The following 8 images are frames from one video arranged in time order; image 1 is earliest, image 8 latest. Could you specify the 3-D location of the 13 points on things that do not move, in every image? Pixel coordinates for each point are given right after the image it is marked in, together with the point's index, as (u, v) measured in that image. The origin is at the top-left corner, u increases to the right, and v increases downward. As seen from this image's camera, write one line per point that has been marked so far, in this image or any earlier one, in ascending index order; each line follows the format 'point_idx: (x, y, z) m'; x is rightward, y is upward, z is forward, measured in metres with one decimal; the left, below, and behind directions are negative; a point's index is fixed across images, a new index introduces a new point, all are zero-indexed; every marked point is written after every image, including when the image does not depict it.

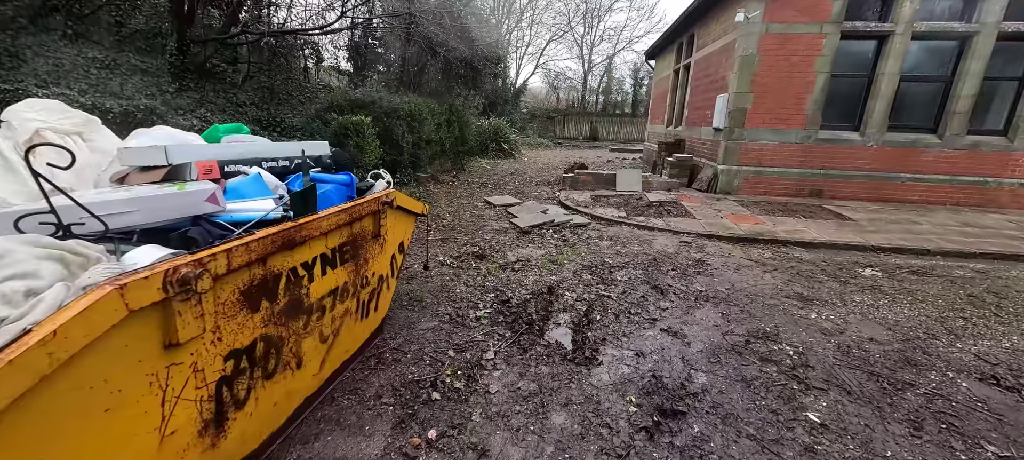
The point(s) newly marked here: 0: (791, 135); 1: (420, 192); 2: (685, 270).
0: (+5.1, +1.7, +7.3) m
1: (-1.8, +0.7, +7.7) m
2: (+1.7, -0.4, +4.0) m
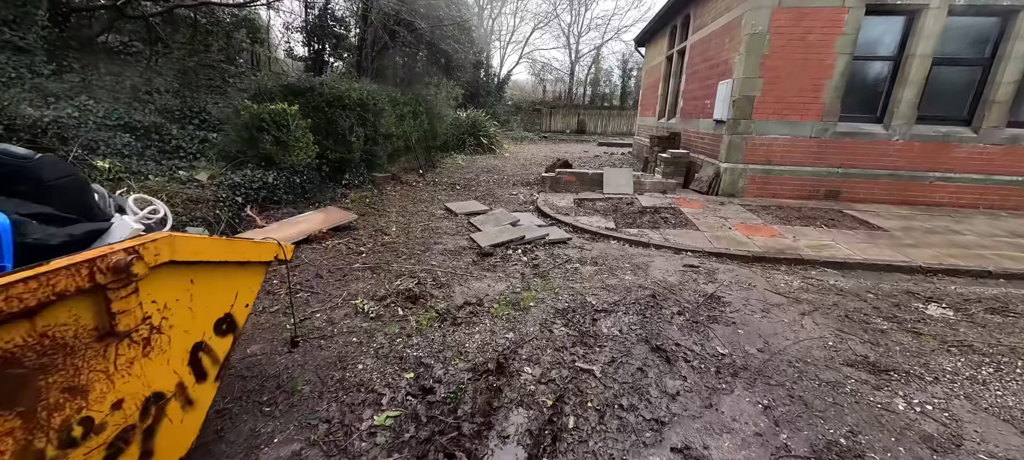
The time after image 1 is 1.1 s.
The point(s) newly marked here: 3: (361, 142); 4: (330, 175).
0: (+4.6, +1.6, +6.3) m
1: (-2.3, +0.5, +6.5) m
2: (+1.3, -0.6, +2.9) m
3: (-2.6, +1.5, +6.8) m
4: (-2.9, +0.9, +6.4) m
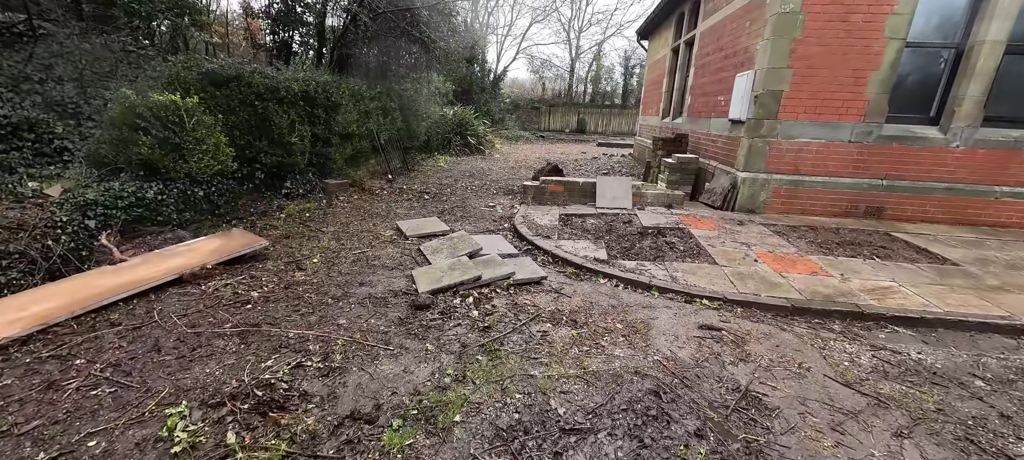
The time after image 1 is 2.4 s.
0: (+4.2, +1.3, +5.1) m
1: (-2.6, +0.3, +5.4) m
2: (+0.9, -0.9, +1.7) m
3: (-2.9, +1.2, +5.7) m
4: (-3.3, +0.6, +5.3) m
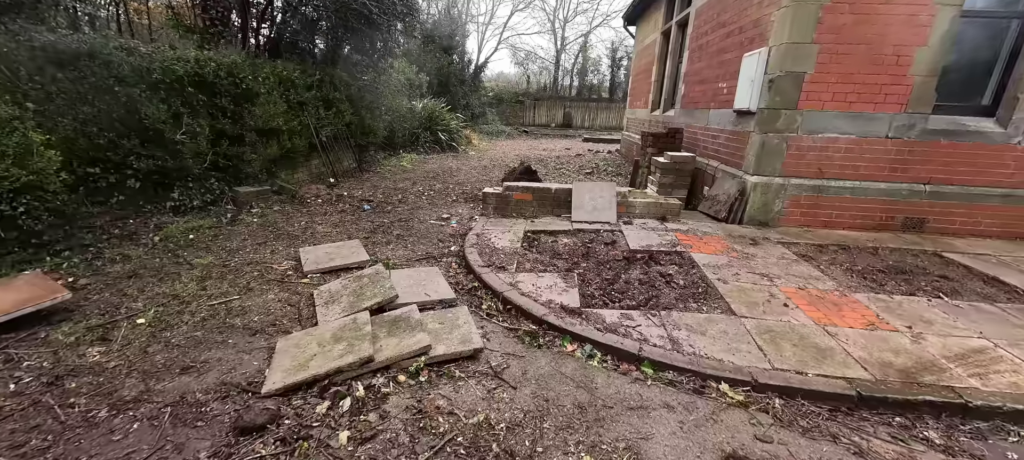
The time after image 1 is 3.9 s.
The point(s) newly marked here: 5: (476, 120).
0: (+3.7, +1.1, +4.1) m
1: (-3.1, 0.0, +4.1) m
2: (+0.5, -1.2, +0.6) m
3: (-3.4, +1.0, +4.5) m
4: (-3.8, +0.4, +4.0) m
5: (-1.6, +4.9, +17.9) m
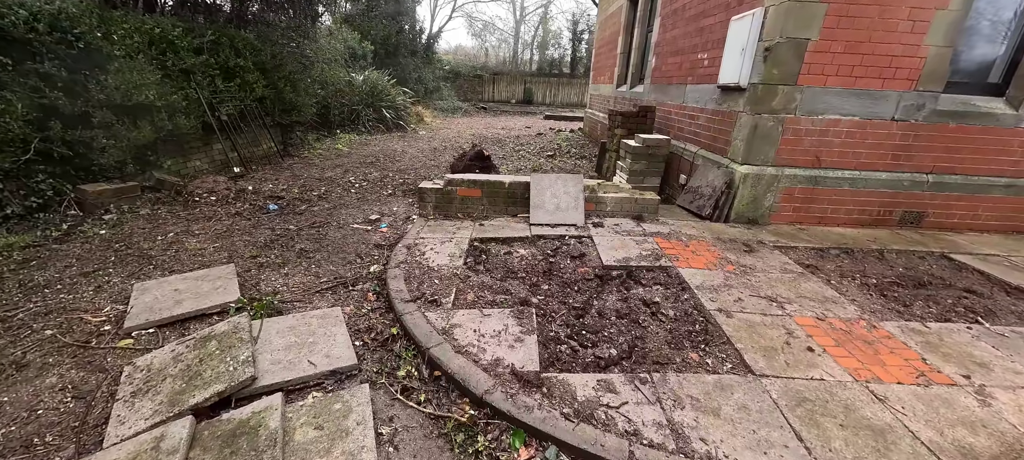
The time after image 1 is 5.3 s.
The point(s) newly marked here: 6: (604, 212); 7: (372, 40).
0: (+3.2, +1.1, +3.5) m
1: (-3.6, -0.1, +3.0) m
2: (+0.4, -1.4, -0.1) m
3: (-3.9, +0.8, +3.2) m
4: (-4.2, +0.2, +2.8) m
5: (-3.5, +5.5, +16.5) m
6: (+0.9, +0.2, +3.8) m
7: (-4.7, +6.3, +13.2) m
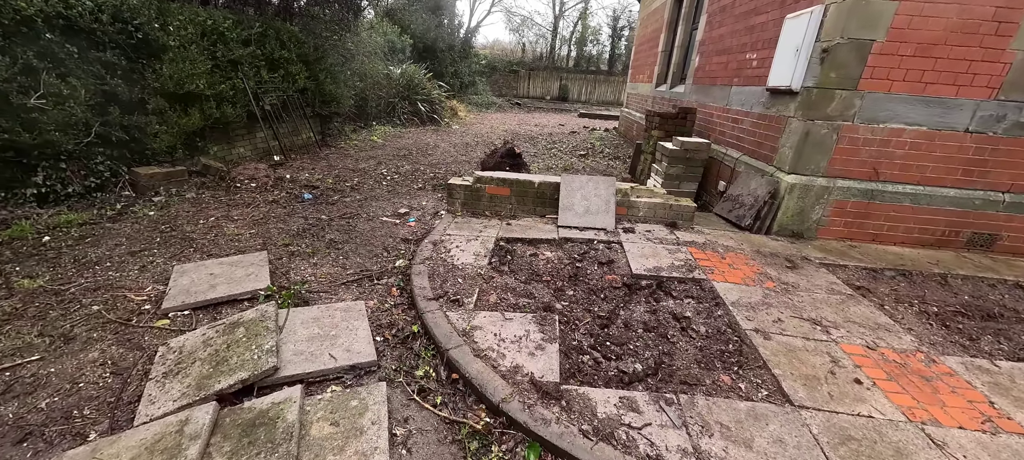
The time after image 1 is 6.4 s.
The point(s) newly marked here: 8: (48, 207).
0: (+3.5, +0.9, +3.1) m
1: (-3.4, 0.0, +3.2) m
2: (+0.3, -1.5, -0.2) m
3: (-3.7, +1.0, +3.4) m
4: (-4.0, +0.4, +3.0) m
5: (-2.0, +5.8, +16.6) m
6: (+1.1, +0.1, +3.6) m
7: (-3.4, +6.6, +13.4) m
8: (-3.8, +0.2, +3.3) m
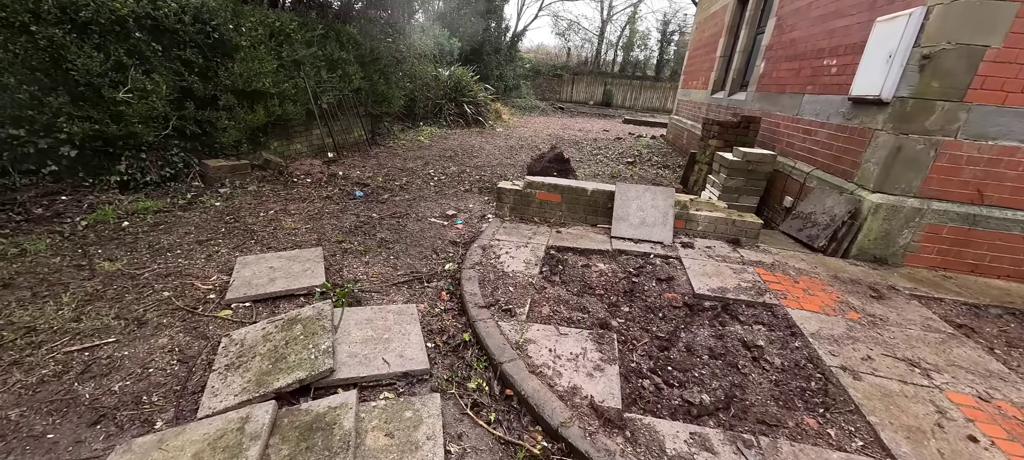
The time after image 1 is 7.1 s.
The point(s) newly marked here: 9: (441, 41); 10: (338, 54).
0: (+3.9, +0.7, +2.7) m
1: (-3.0, +0.2, +3.3) m
2: (+0.3, -1.5, -0.3) m
3: (-3.2, +1.1, +3.6) m
4: (-3.6, +0.5, +3.3) m
5: (-0.1, +5.7, +16.6) m
6: (+1.6, 0.0, +3.4) m
7: (-1.7, +6.5, +13.6) m
8: (-3.4, +0.3, +3.5) m
9: (-2.0, +5.5, +11.6) m
10: (-2.5, +2.6, +5.8) m
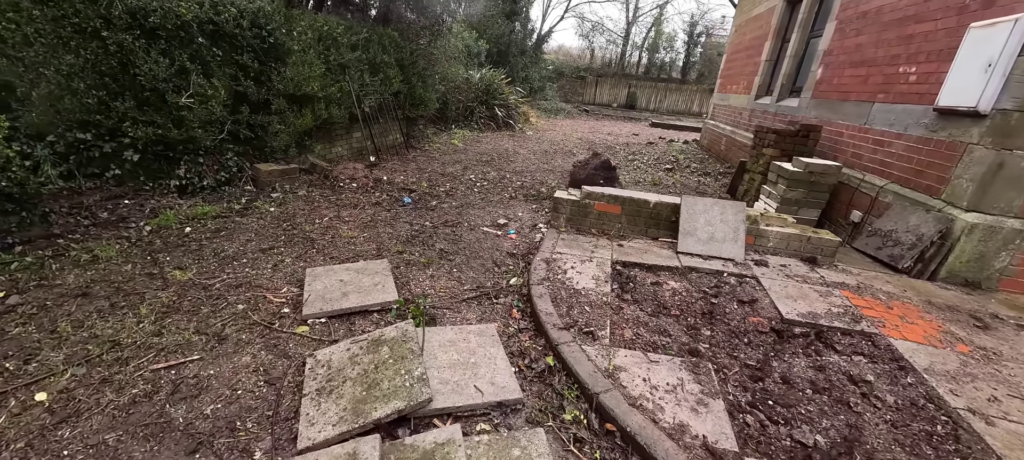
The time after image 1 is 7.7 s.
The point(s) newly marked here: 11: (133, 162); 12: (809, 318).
0: (+4.4, +0.5, +2.5) m
1: (-2.5, +0.1, +3.3) m
2: (+0.6, -1.6, -0.5) m
3: (-2.7, +1.1, +3.6) m
4: (-3.1, +0.5, +3.3) m
5: (+1.0, +5.6, +16.5) m
6: (+2.1, -0.1, +3.3) m
7: (-0.8, +6.5, +13.5) m
8: (-2.9, +0.3, +3.5) m
9: (-1.1, +5.4, +11.6) m
10: (-1.9, +2.5, +5.8) m
11: (-3.1, +0.5, +3.2) m
12: (+1.8, -0.5, +2.4) m
